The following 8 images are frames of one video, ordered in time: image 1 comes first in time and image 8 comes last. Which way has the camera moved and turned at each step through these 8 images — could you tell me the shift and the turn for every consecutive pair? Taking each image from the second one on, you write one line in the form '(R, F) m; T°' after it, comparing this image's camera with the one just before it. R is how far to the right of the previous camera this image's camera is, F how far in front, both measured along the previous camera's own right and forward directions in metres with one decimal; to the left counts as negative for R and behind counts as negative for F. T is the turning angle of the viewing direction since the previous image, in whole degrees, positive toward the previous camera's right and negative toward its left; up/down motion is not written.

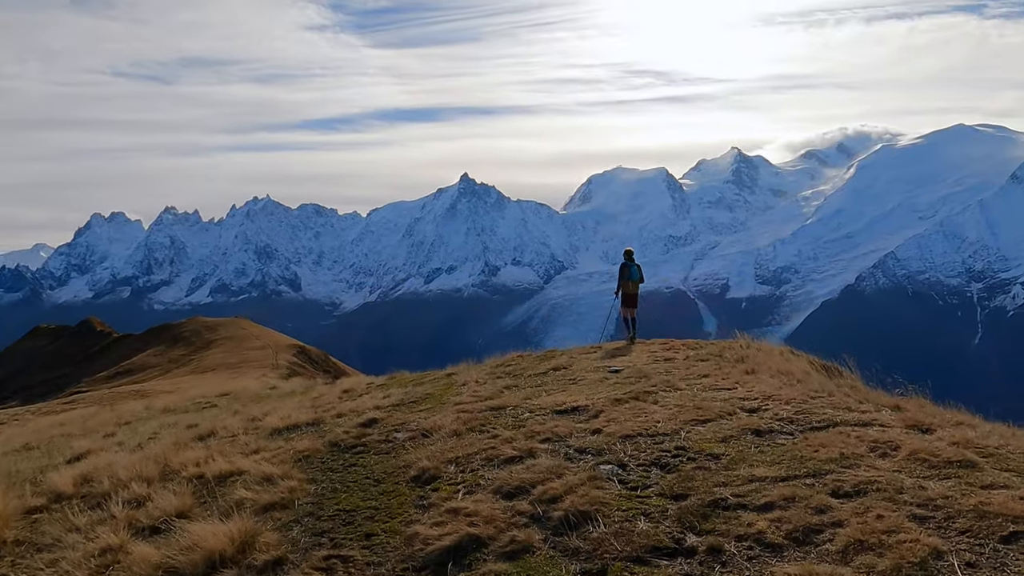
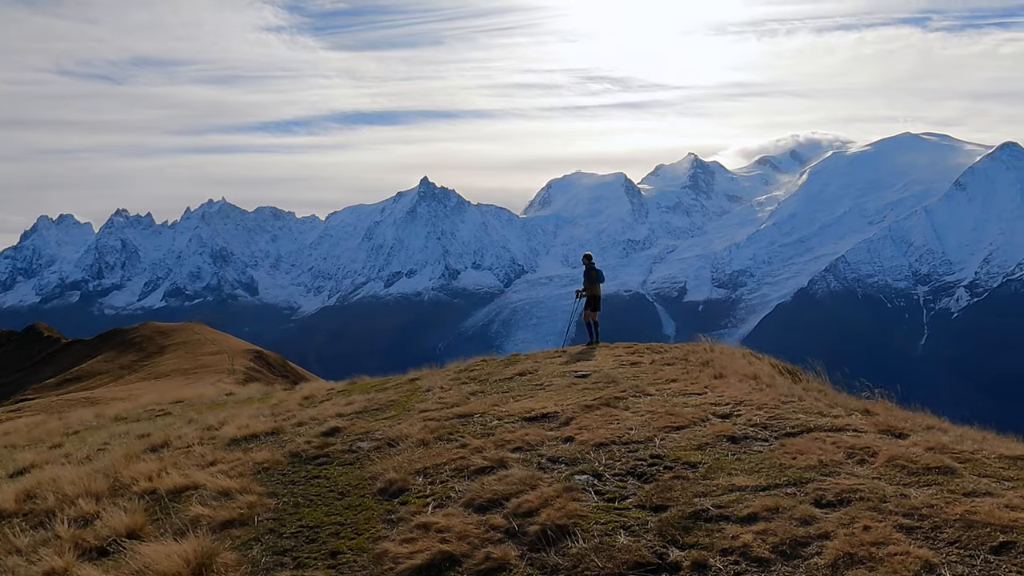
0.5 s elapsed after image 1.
(0.0, +0.1) m; +3°
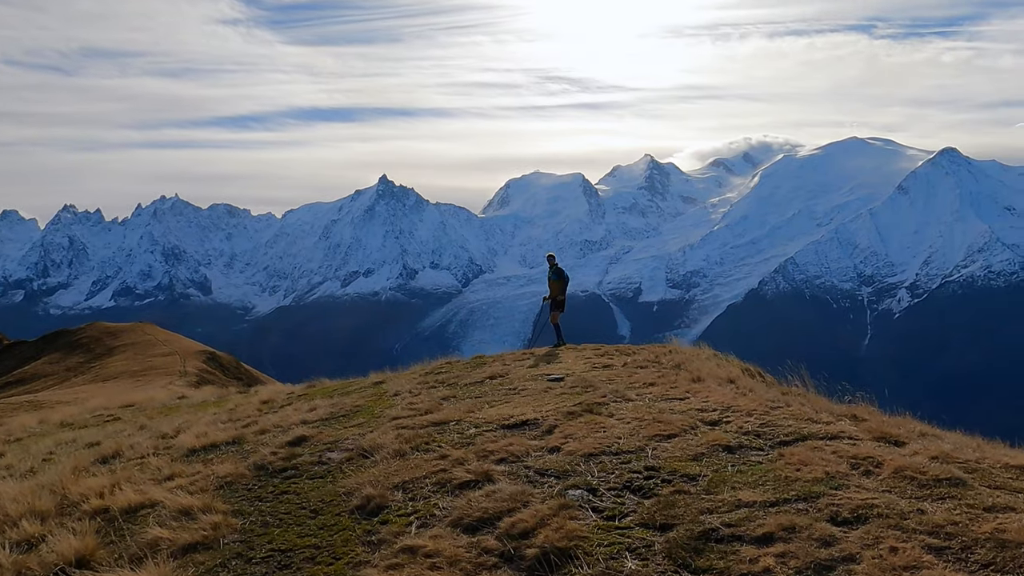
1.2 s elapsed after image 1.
(-0.1, +0.1) m; +3°
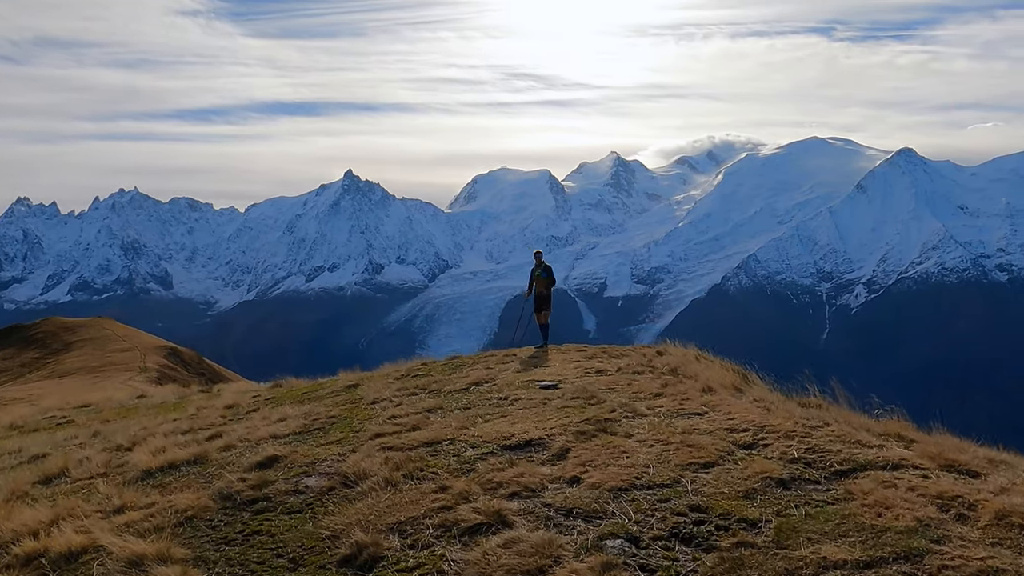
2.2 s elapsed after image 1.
(-0.1, +0.3) m; +3°
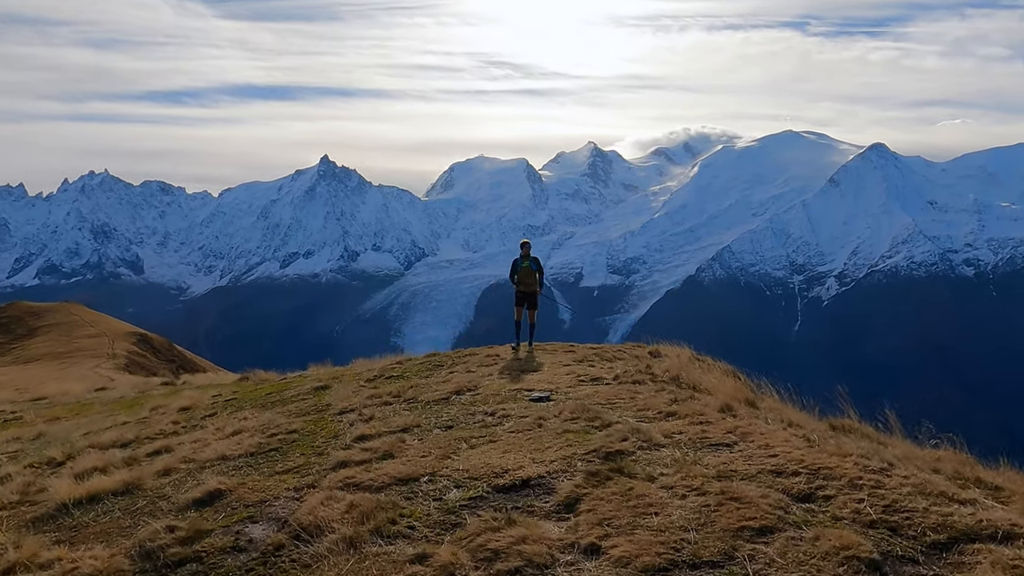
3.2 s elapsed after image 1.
(0.0, +0.4) m; +2°
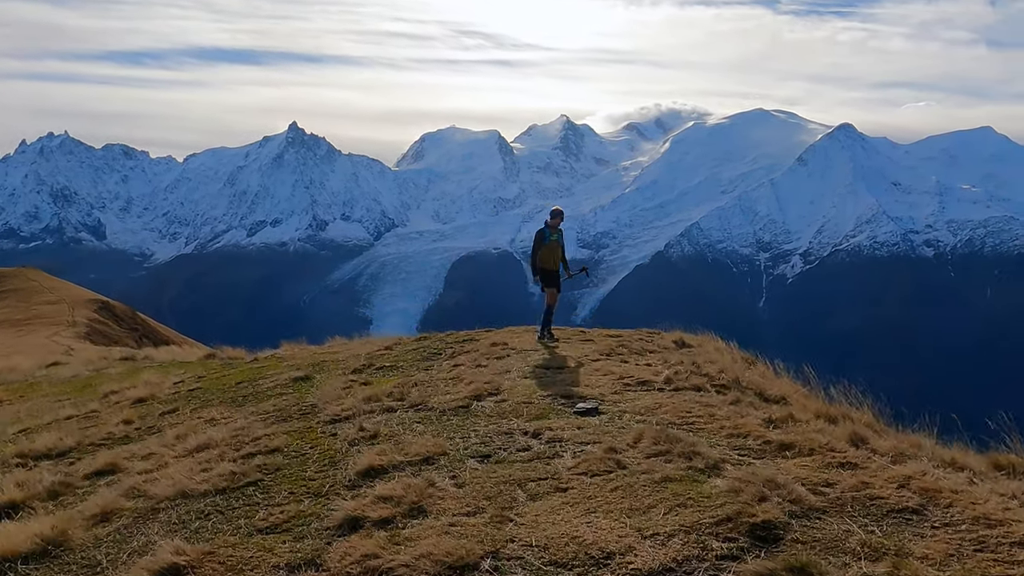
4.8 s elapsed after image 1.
(-0.2, +0.5) m; +2°
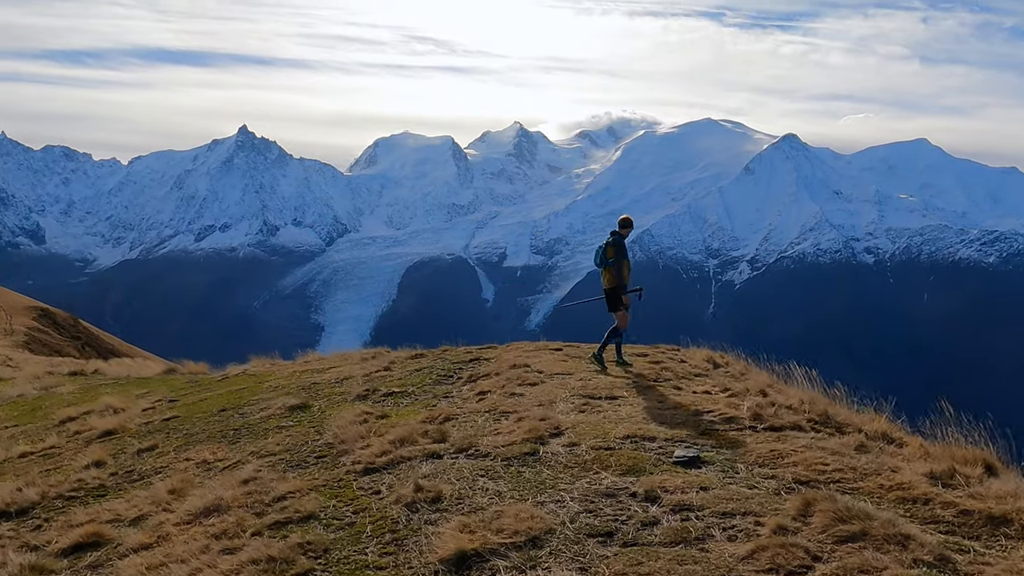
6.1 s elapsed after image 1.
(-0.7, +0.8) m; +3°
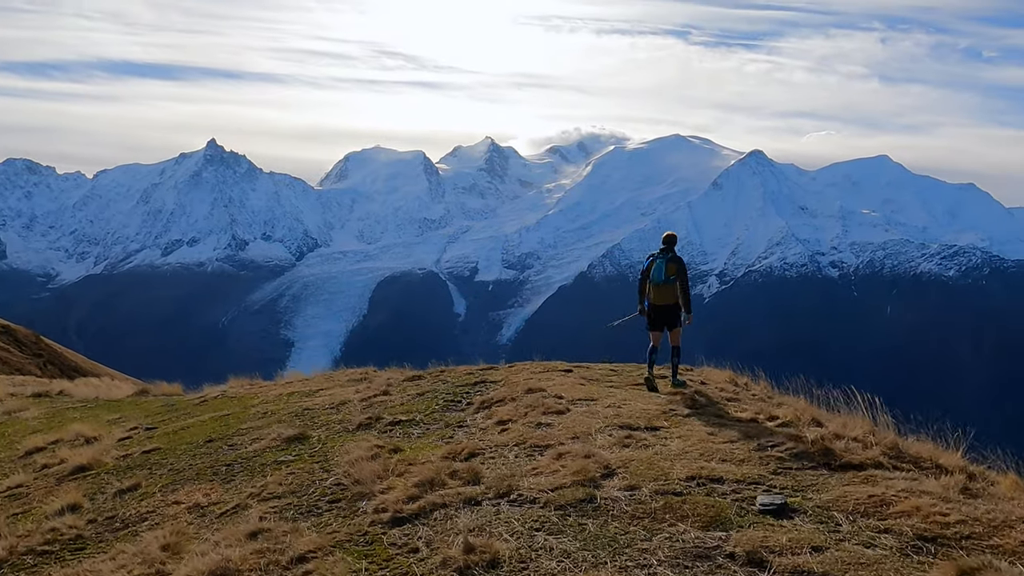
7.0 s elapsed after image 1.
(-0.4, +0.5) m; +2°
